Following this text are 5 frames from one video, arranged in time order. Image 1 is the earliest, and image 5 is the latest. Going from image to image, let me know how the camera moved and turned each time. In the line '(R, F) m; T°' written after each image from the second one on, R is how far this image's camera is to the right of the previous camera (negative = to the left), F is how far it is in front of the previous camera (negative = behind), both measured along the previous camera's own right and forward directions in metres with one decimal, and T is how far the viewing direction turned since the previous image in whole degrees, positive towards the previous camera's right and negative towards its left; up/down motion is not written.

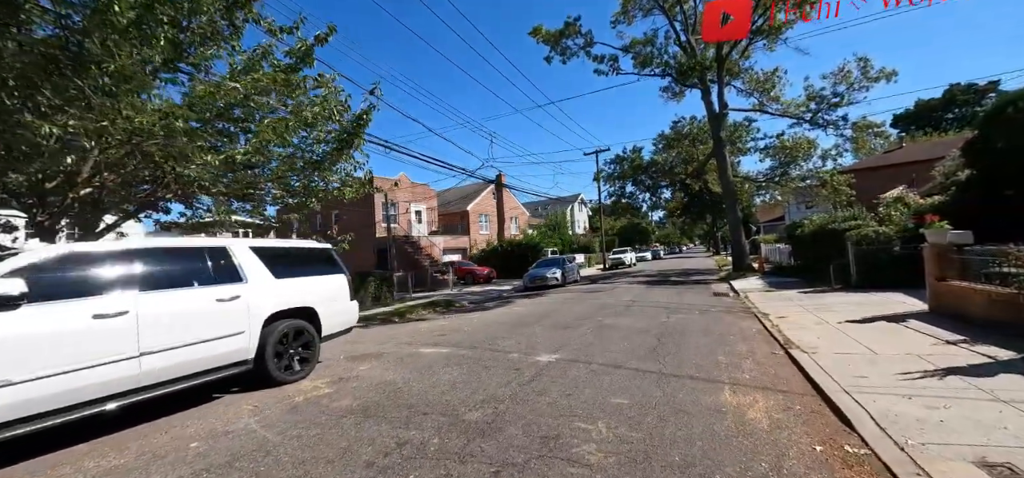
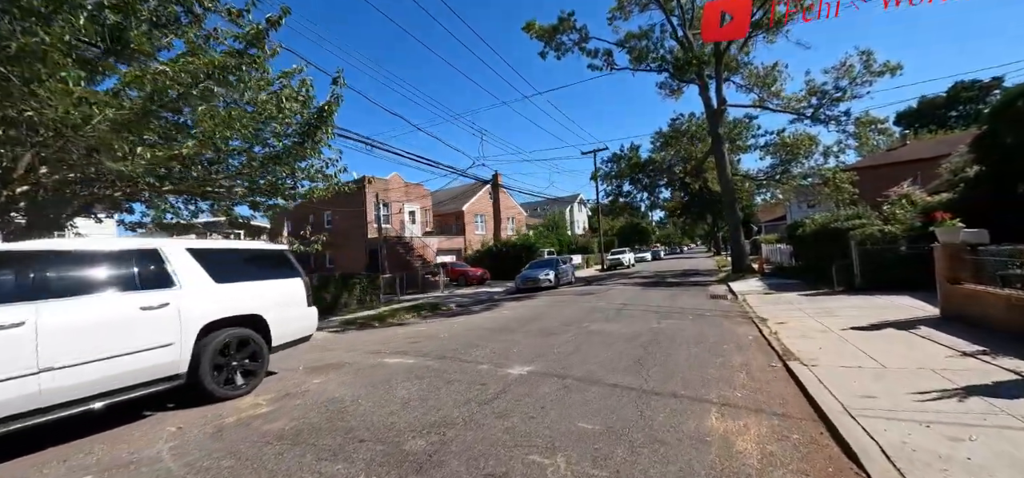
(+0.5, +0.7) m; 0°
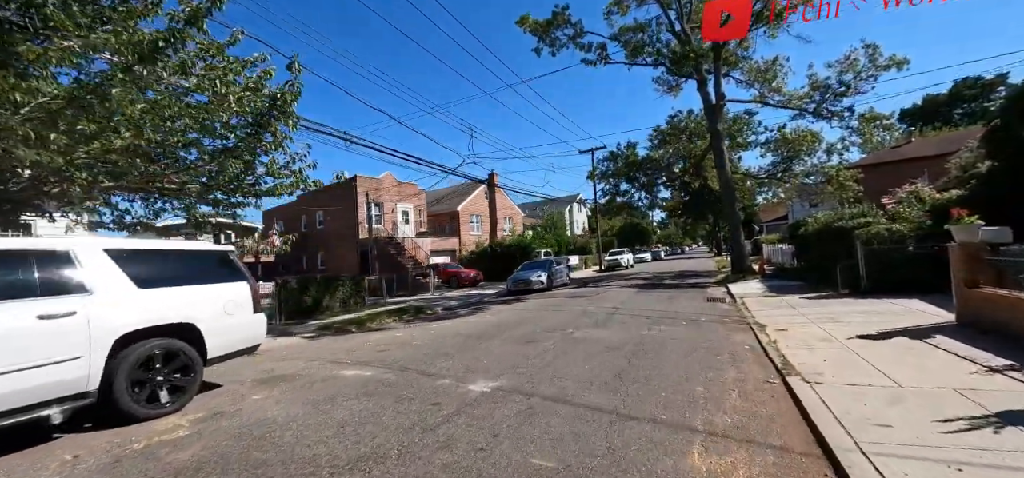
(+0.5, +0.7) m; 0°
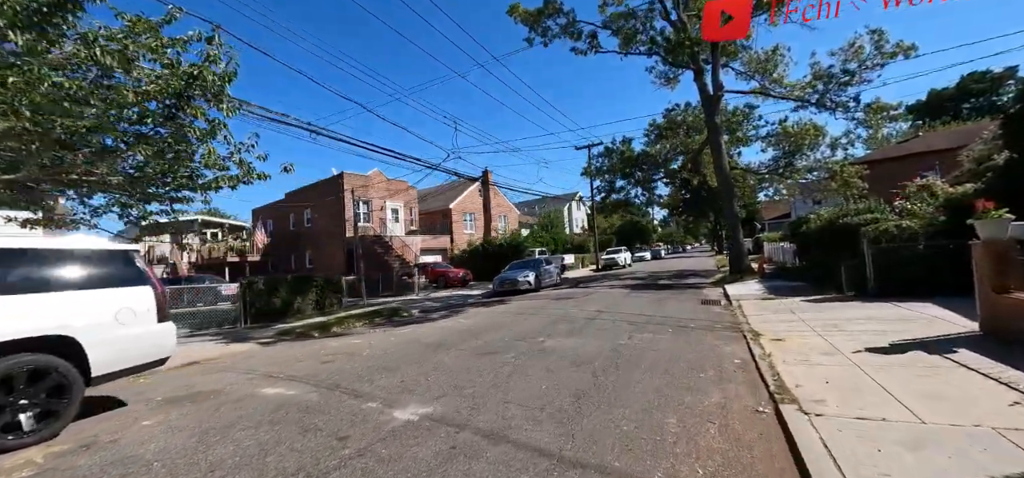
(+0.7, +1.0) m; 0°
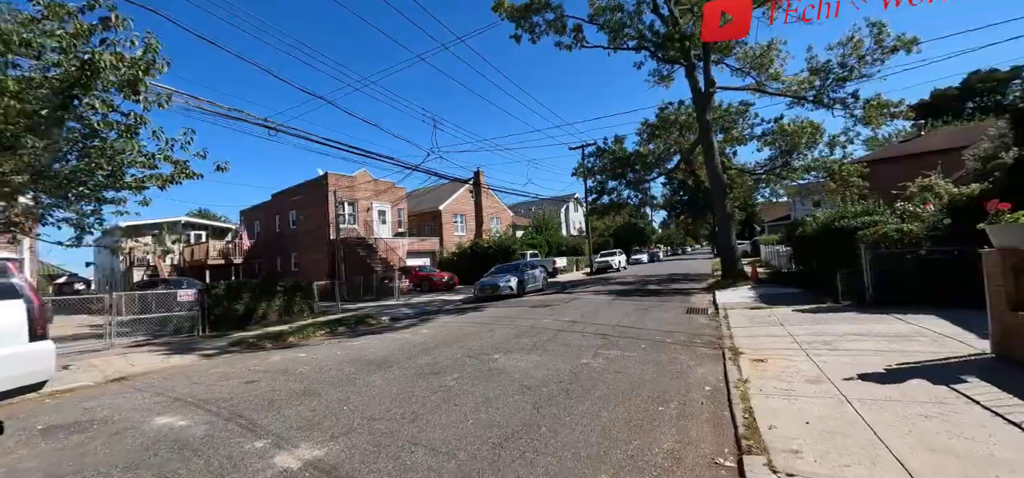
(+0.8, +0.9) m; 0°
